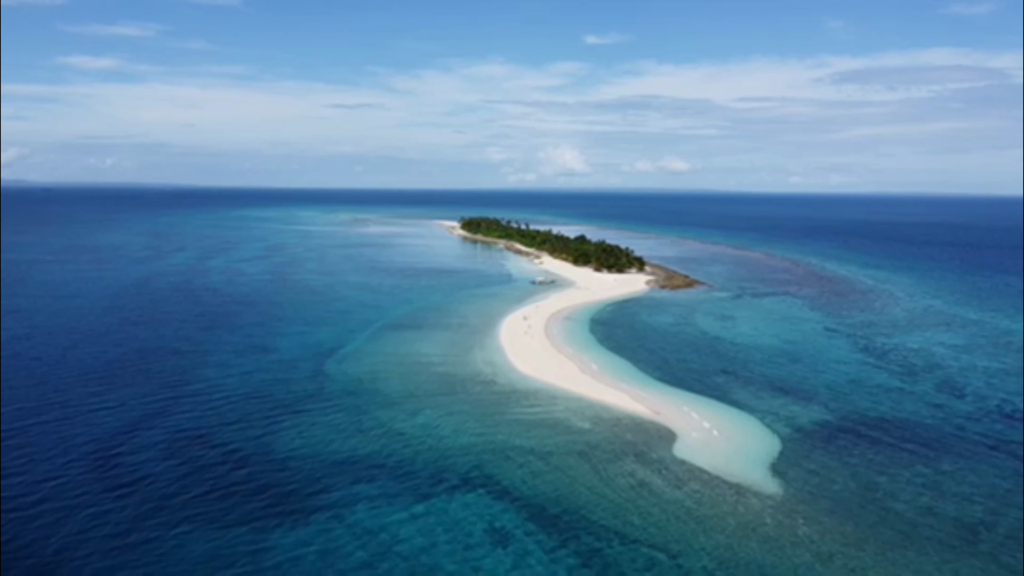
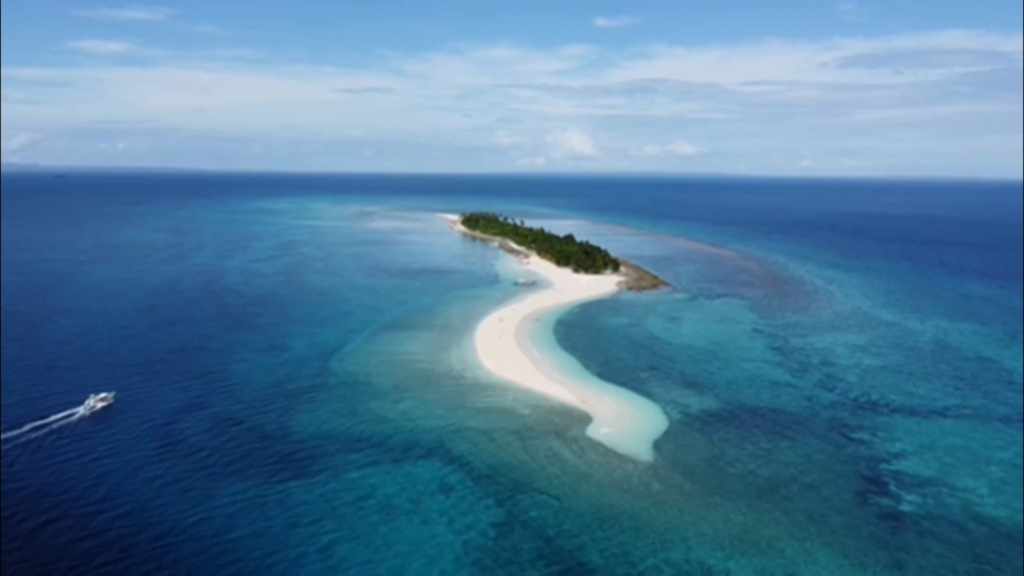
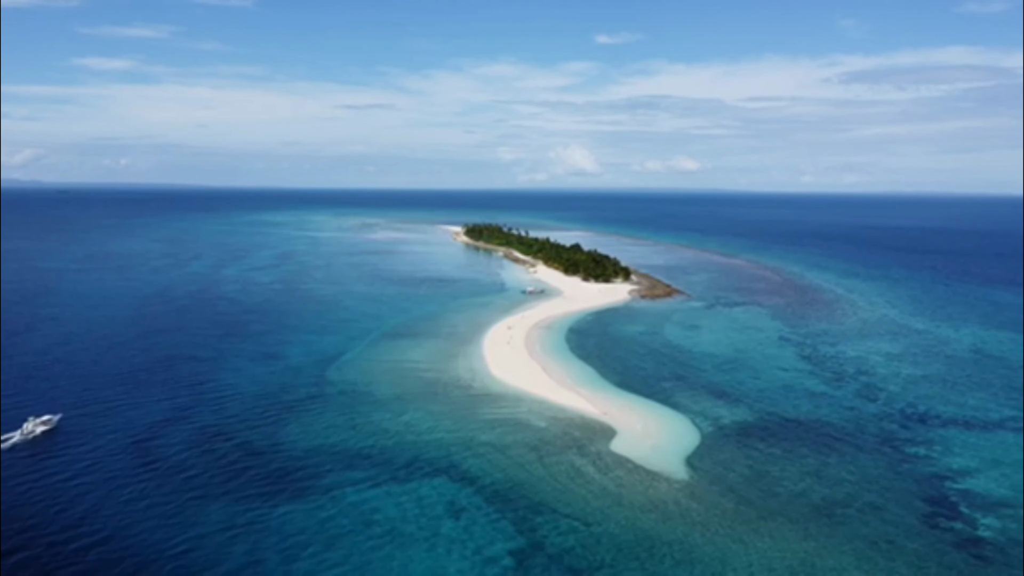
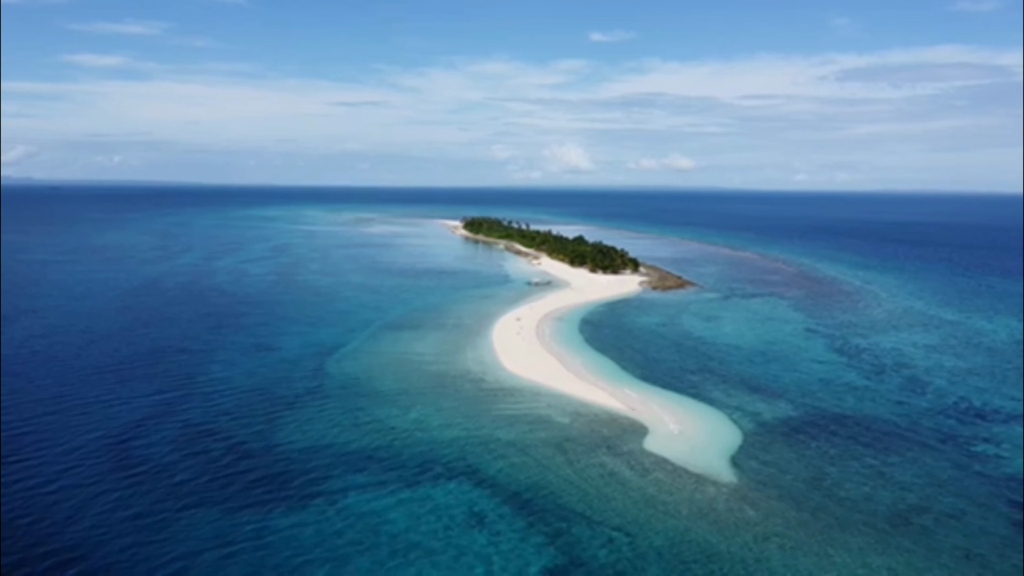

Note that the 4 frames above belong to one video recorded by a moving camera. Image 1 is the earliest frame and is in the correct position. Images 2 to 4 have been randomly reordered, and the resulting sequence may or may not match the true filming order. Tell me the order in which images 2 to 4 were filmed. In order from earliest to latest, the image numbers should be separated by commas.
4, 3, 2
